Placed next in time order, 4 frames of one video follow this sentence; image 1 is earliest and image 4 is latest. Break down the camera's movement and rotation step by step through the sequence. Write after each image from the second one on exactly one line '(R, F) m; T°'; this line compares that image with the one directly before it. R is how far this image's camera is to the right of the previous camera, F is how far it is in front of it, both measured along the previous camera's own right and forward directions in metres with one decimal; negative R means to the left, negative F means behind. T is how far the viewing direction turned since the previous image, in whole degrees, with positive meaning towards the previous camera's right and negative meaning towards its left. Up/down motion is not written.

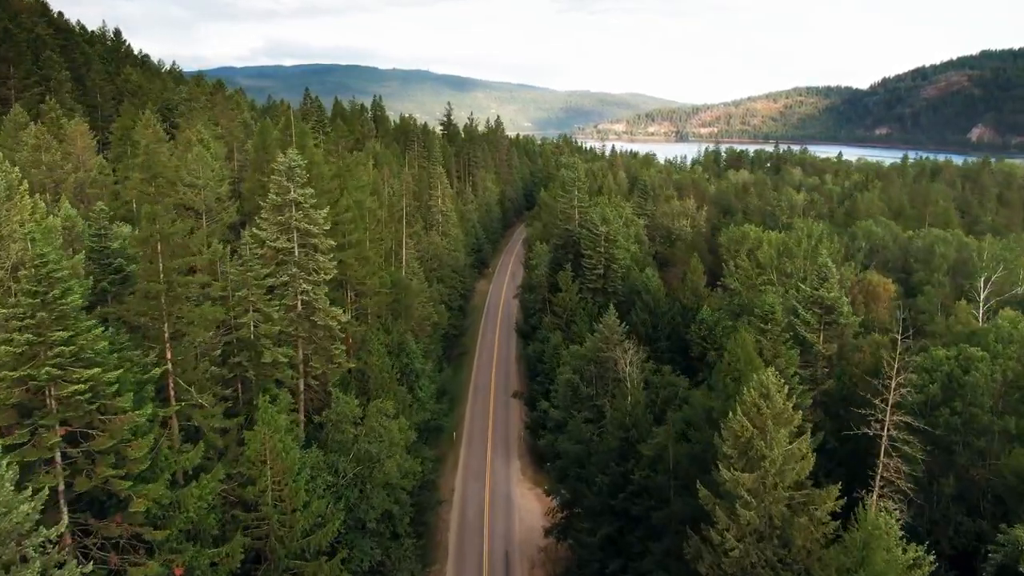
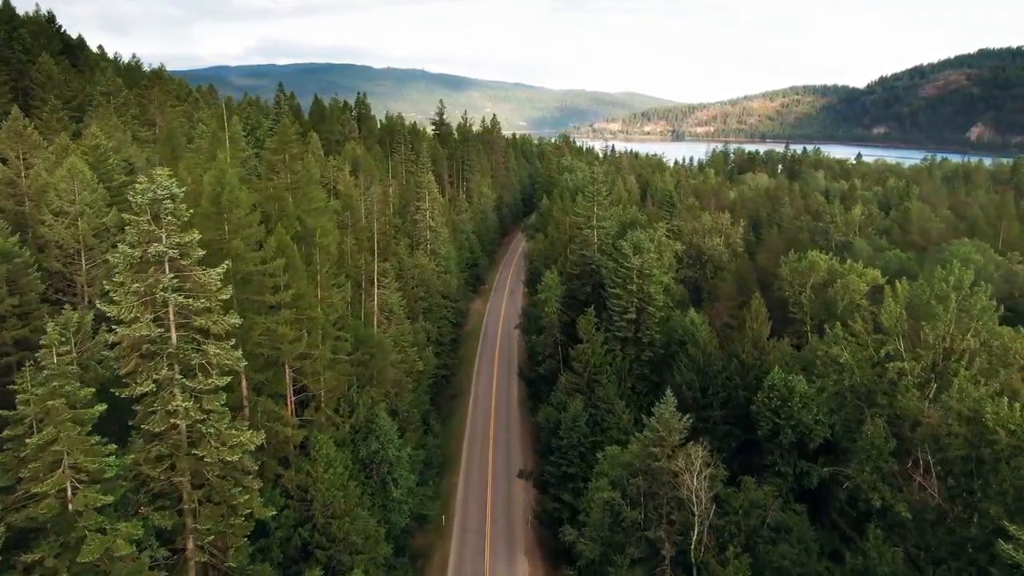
(-0.6, +14.4) m; 0°
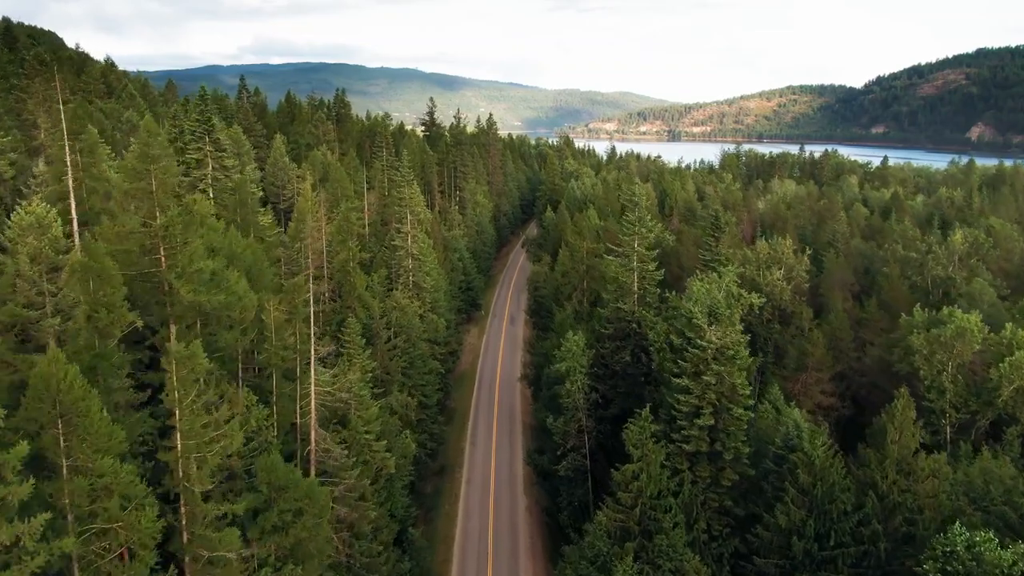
(-0.7, +16.6) m; 0°
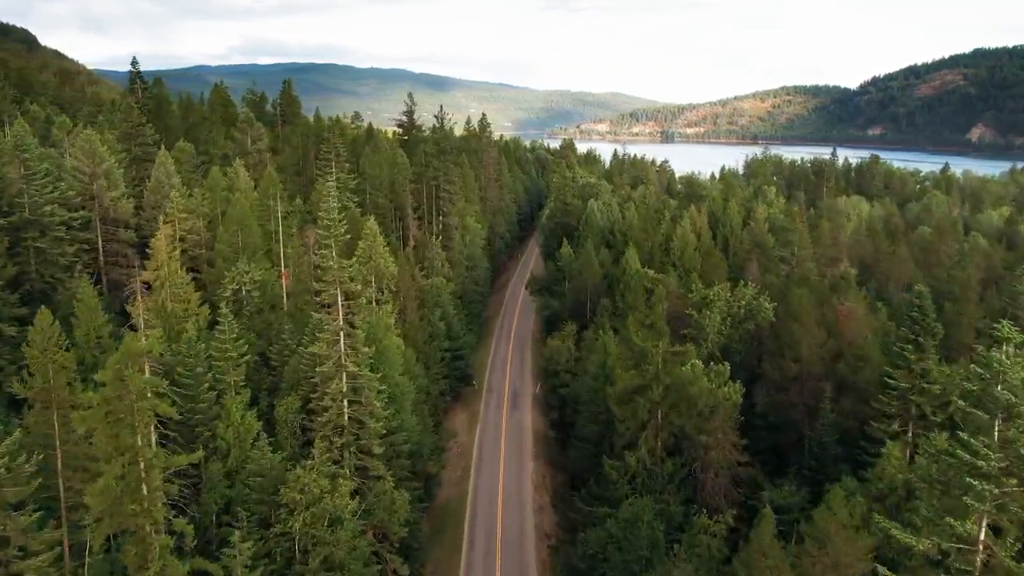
(-1.2, +29.5) m; +1°
